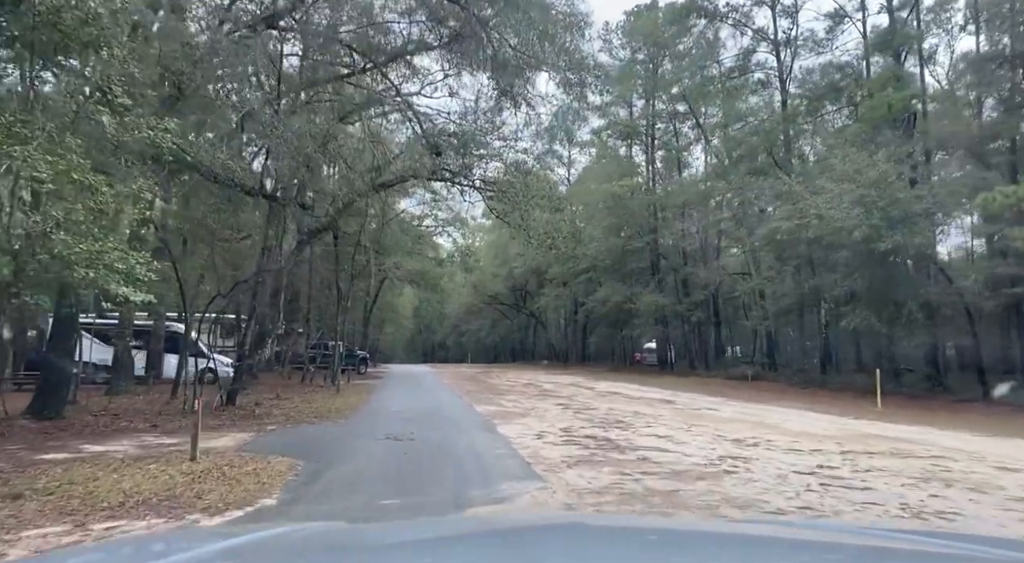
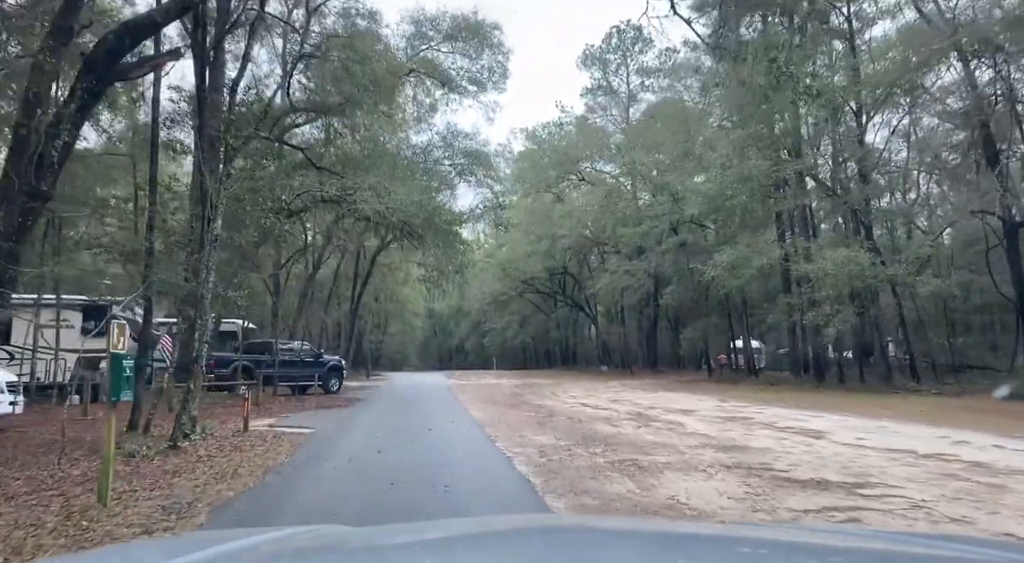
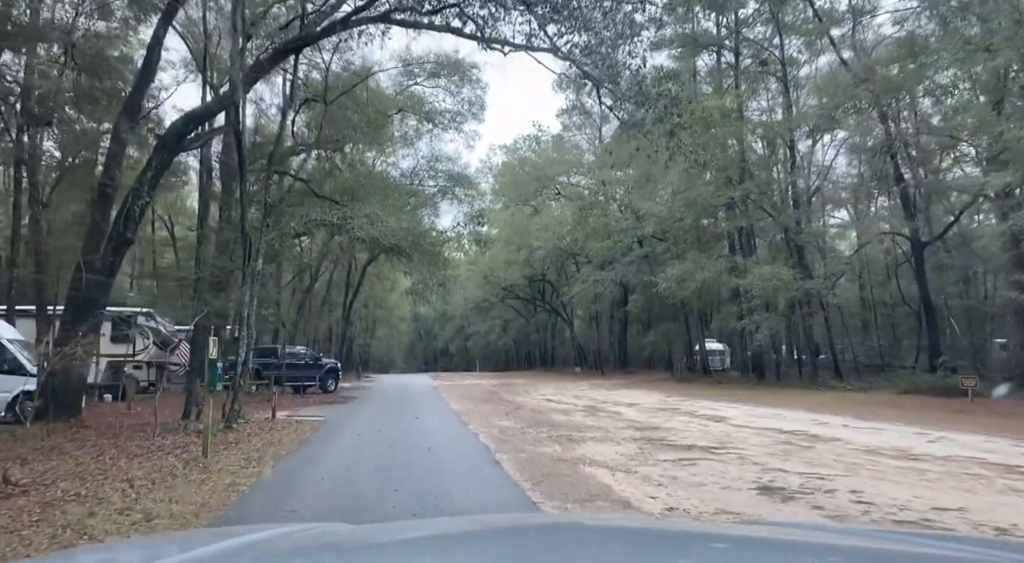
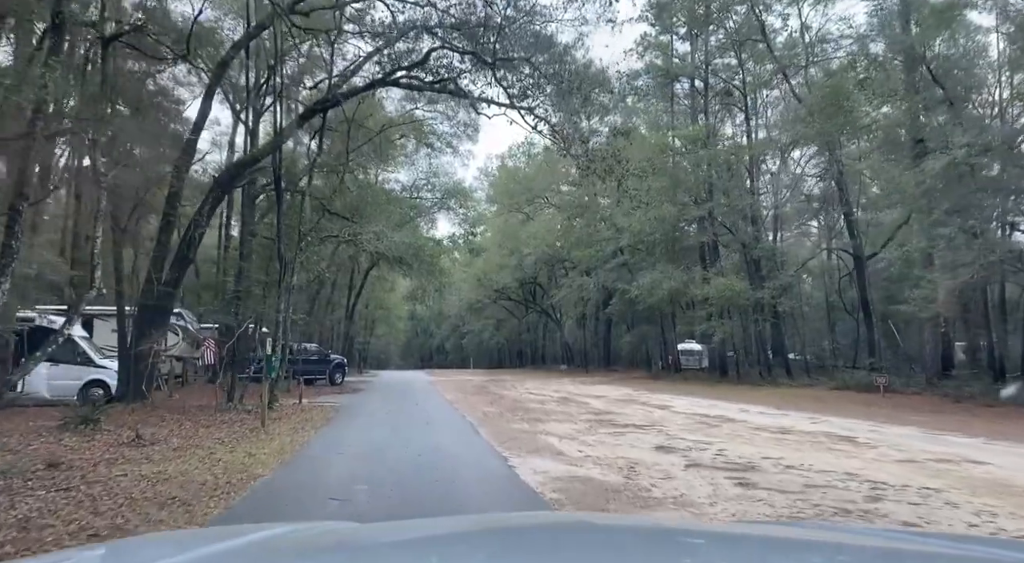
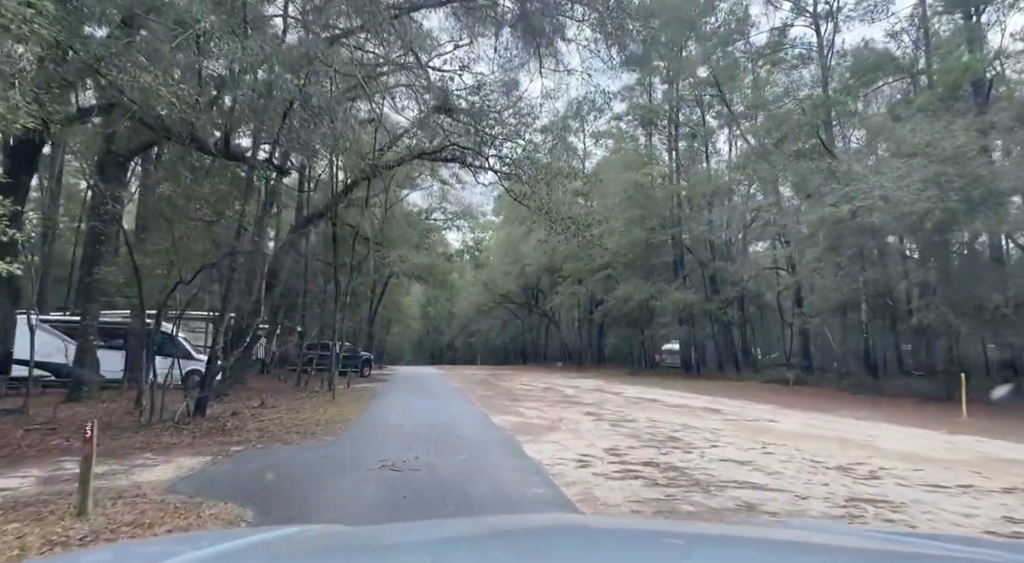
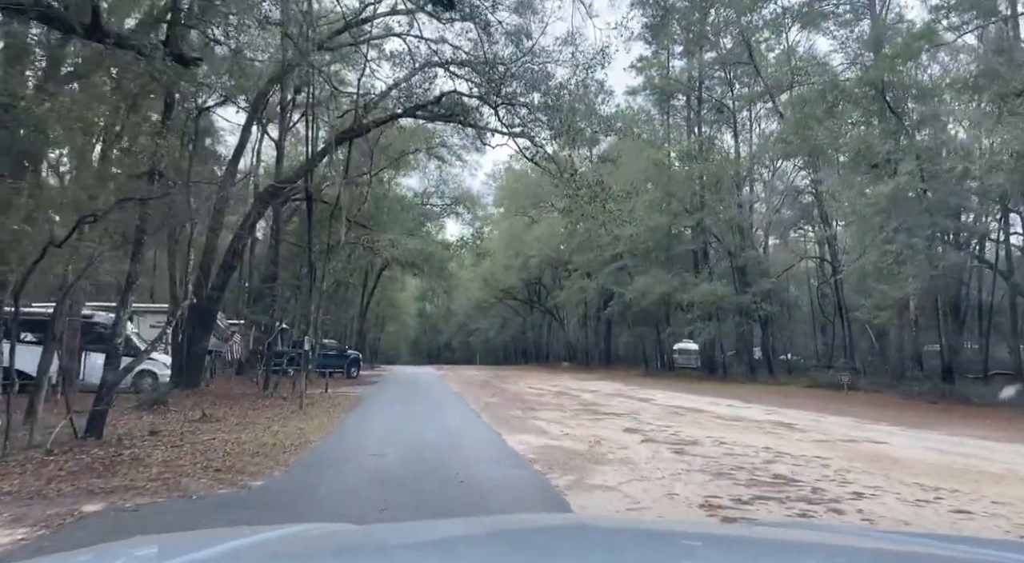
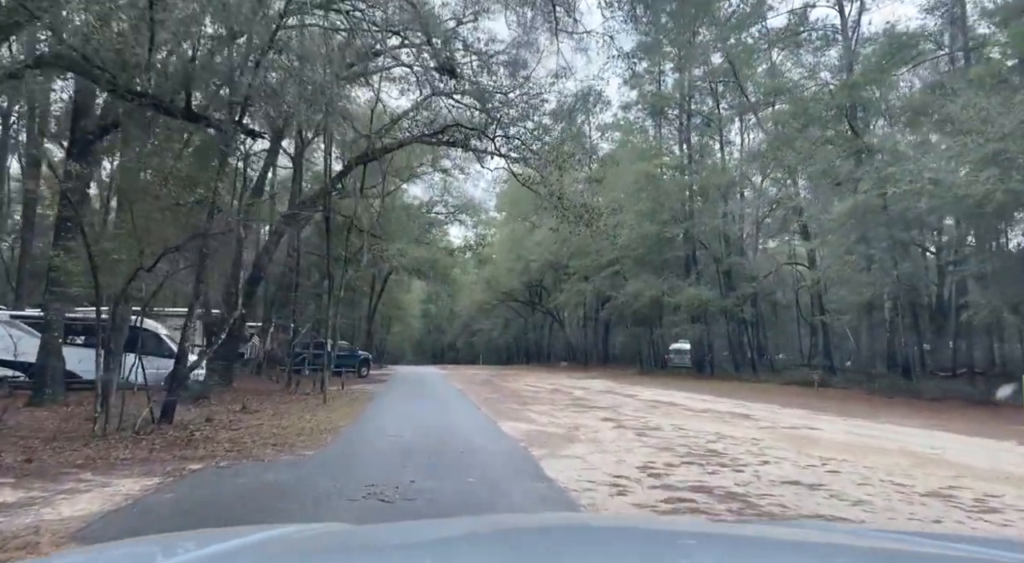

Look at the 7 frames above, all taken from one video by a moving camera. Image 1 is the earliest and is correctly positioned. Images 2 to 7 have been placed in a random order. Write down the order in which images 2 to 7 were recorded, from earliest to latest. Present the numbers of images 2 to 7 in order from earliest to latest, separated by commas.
5, 7, 6, 4, 3, 2
